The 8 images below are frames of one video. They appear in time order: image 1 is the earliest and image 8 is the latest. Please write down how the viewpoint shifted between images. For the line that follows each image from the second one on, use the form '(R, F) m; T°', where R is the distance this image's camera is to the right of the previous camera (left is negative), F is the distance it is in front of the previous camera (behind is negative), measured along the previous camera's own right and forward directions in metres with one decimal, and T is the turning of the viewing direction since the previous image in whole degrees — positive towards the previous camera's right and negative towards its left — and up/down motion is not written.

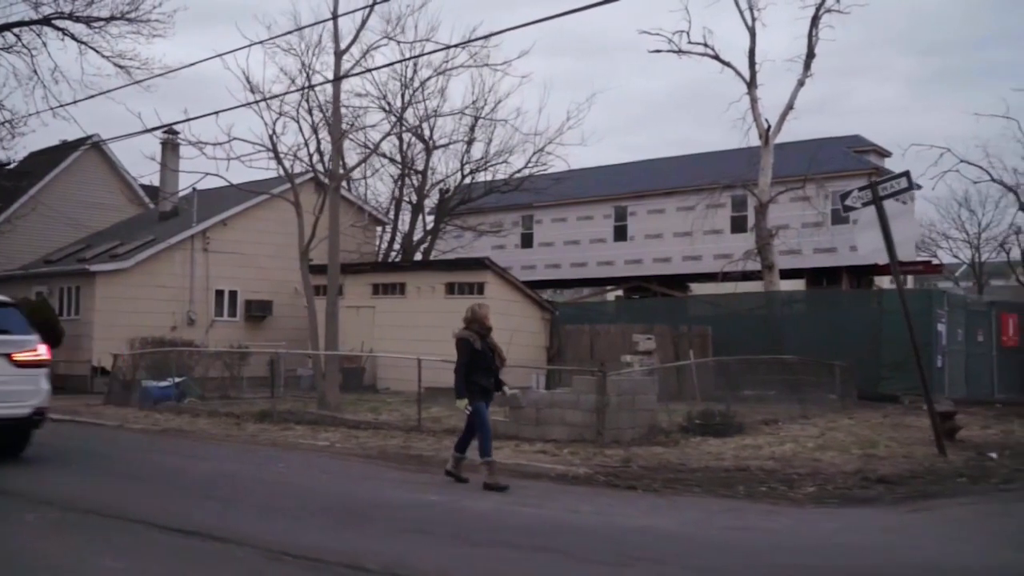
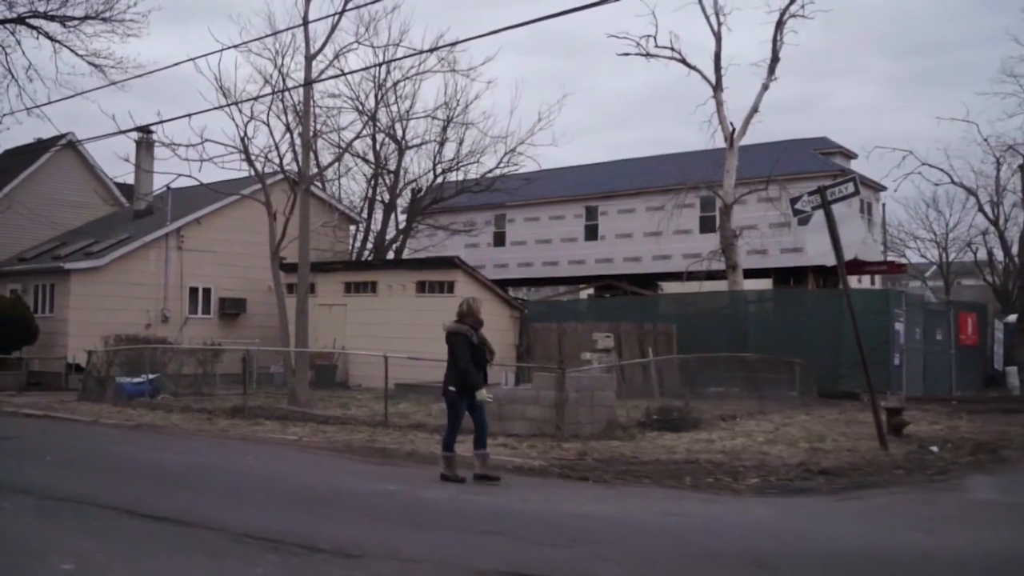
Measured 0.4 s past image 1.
(+0.2, -0.5) m; +1°
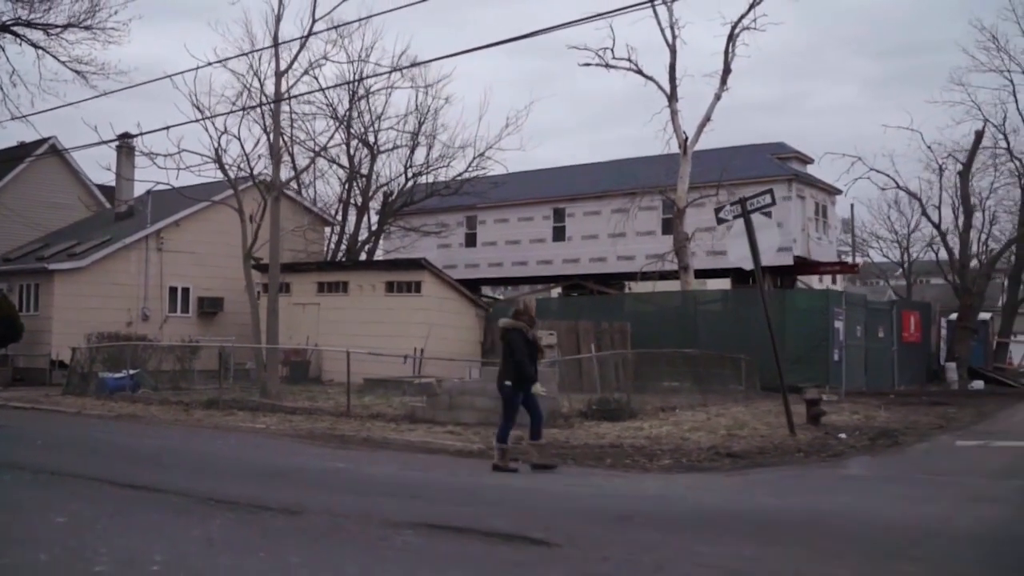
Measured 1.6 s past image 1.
(+0.5, -1.4) m; +1°
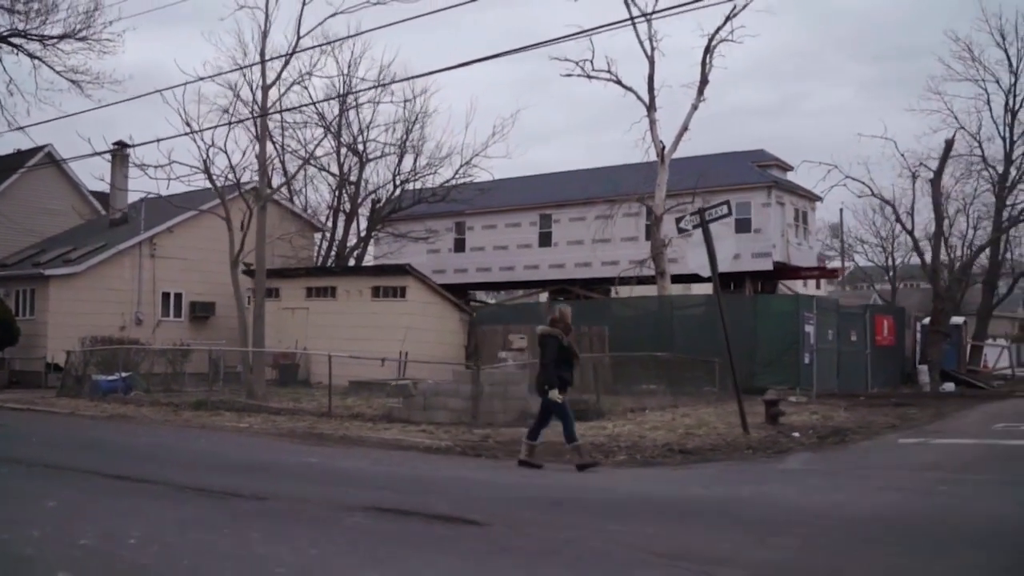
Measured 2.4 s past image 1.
(+0.4, -0.8) m; 0°
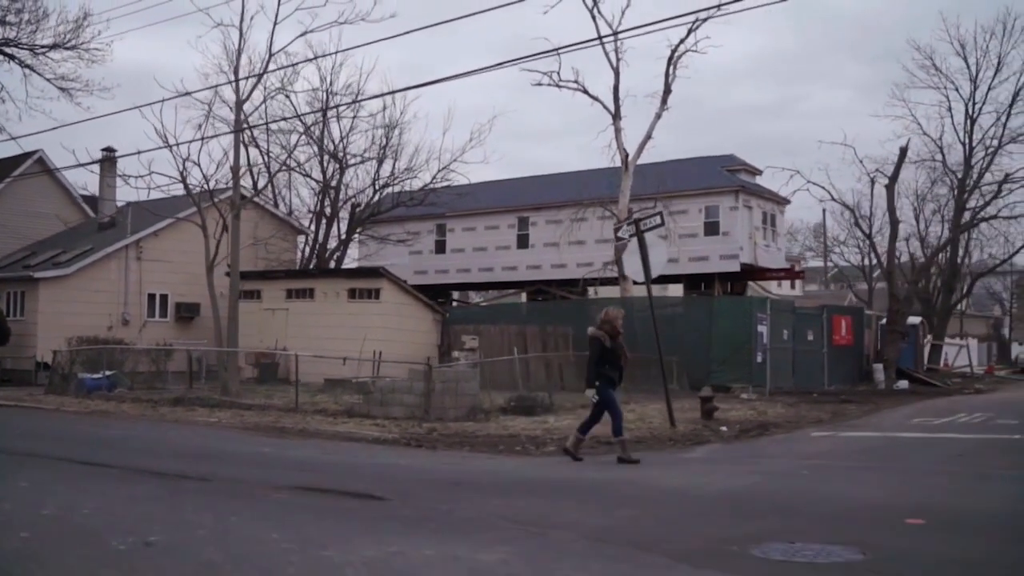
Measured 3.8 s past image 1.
(+0.8, -1.3) m; 0°
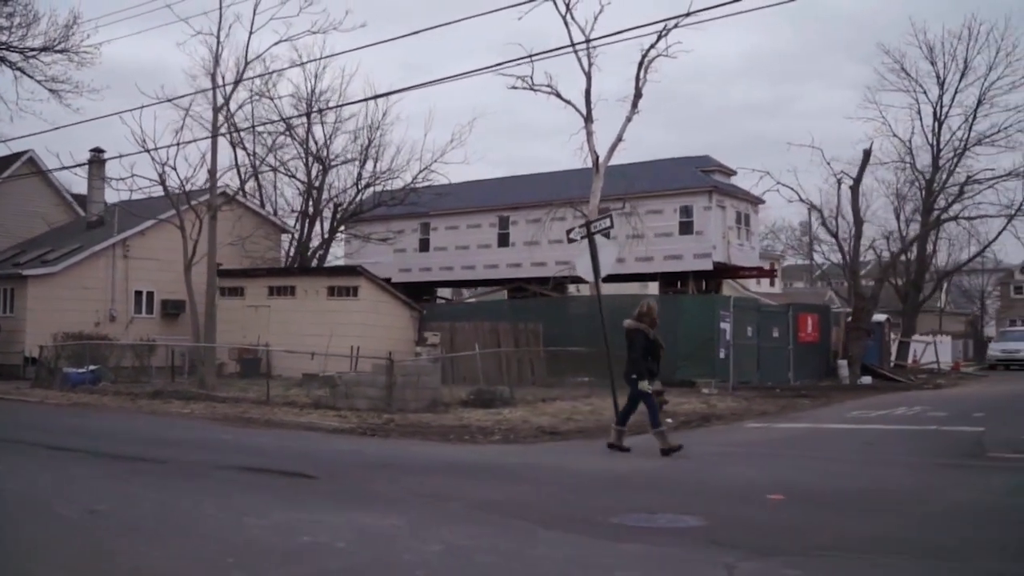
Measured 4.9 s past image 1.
(+0.7, -1.0) m; 0°
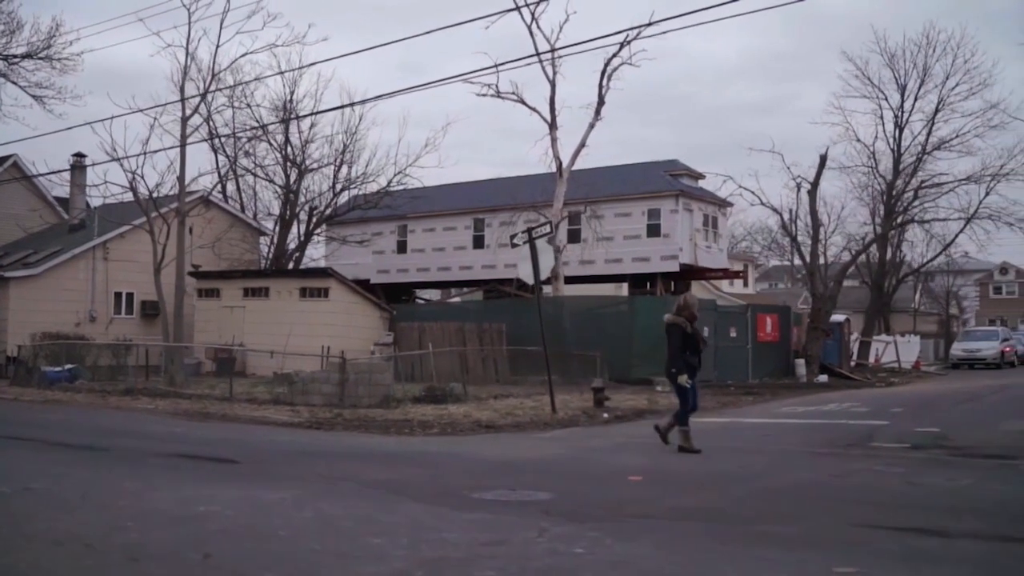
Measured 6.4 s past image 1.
(+0.9, -1.1) m; 0°
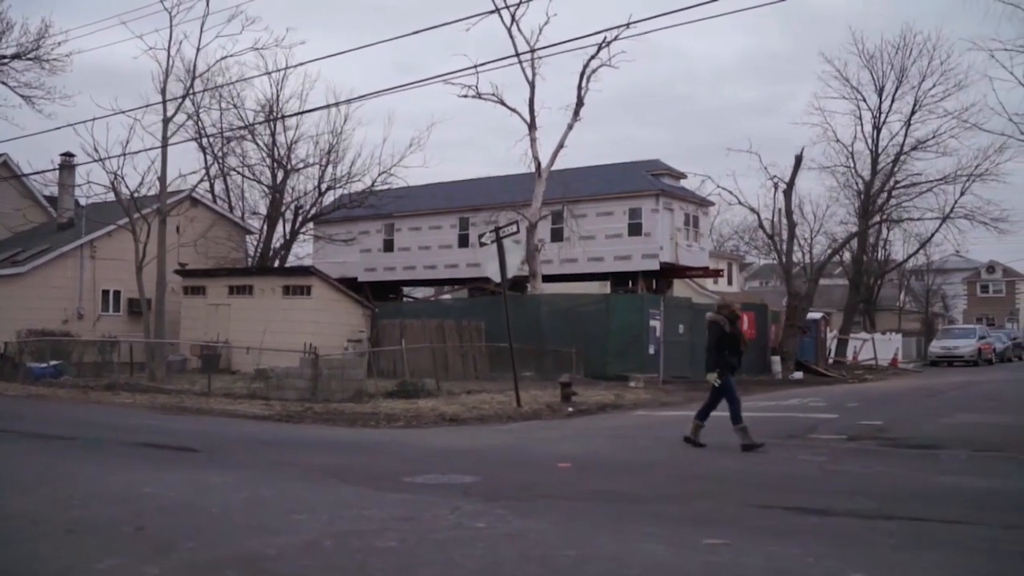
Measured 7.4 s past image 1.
(+0.5, -0.6) m; 0°
